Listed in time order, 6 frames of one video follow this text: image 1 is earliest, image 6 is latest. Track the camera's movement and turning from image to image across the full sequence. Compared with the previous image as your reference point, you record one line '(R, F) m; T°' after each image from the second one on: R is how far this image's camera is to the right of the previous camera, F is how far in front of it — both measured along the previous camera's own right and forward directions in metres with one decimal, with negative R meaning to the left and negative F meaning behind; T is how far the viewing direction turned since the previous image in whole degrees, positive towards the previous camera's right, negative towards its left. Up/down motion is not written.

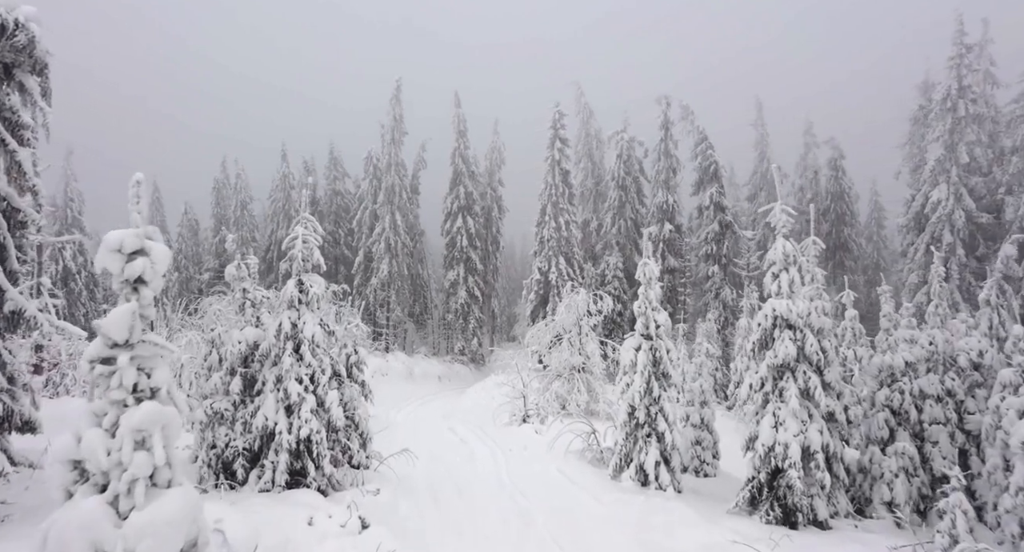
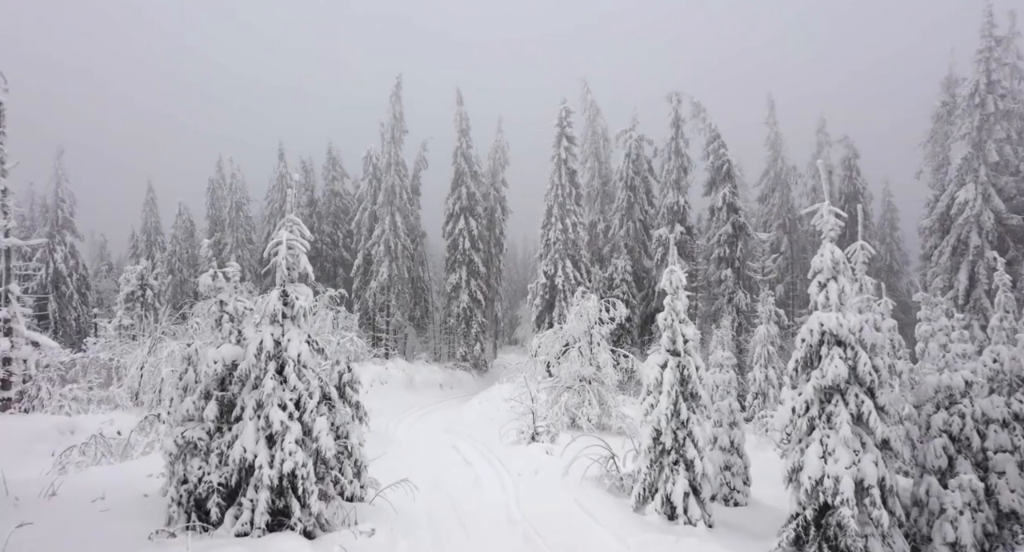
(-0.2, +1.3) m; 0°
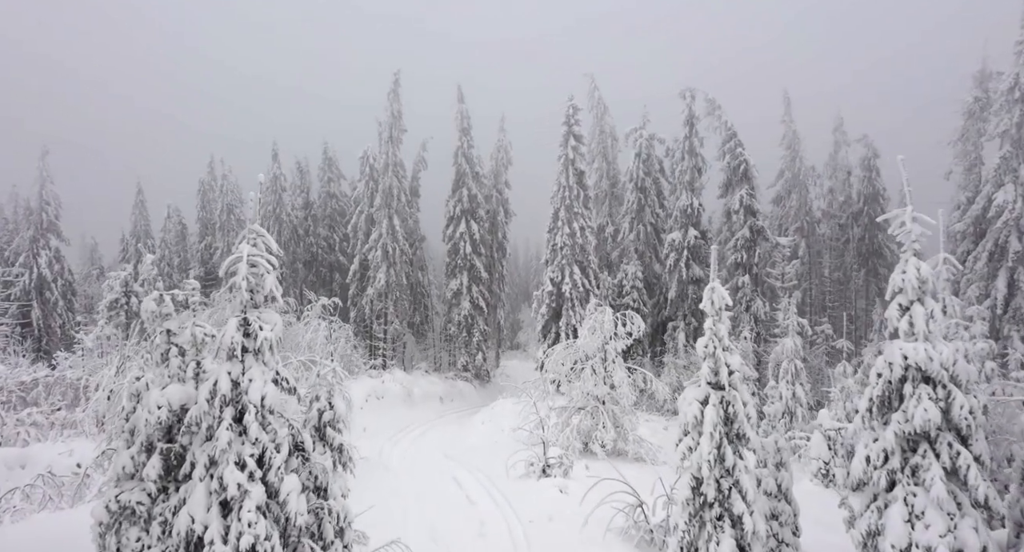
(-0.2, +1.8) m; 0°
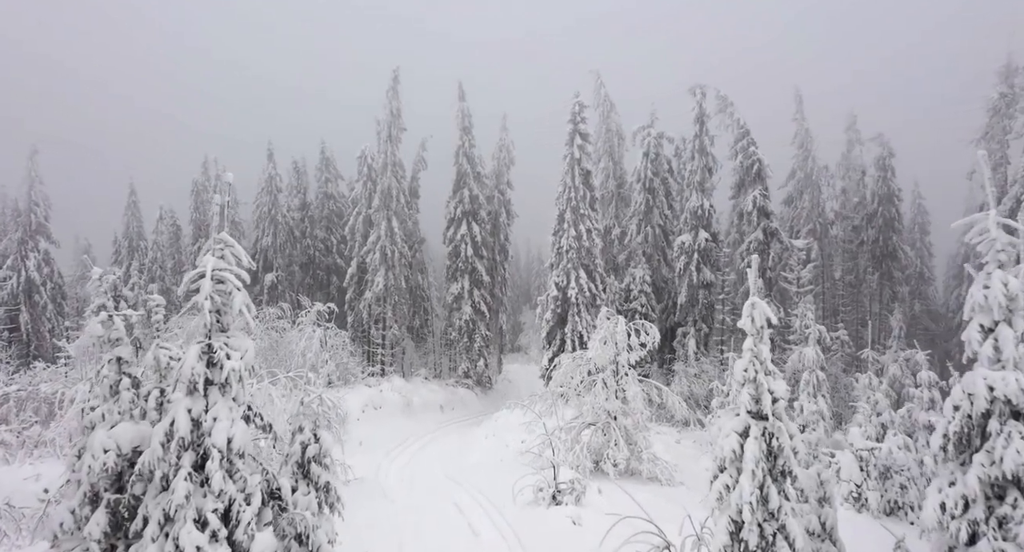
(-0.1, +1.2) m; 0°
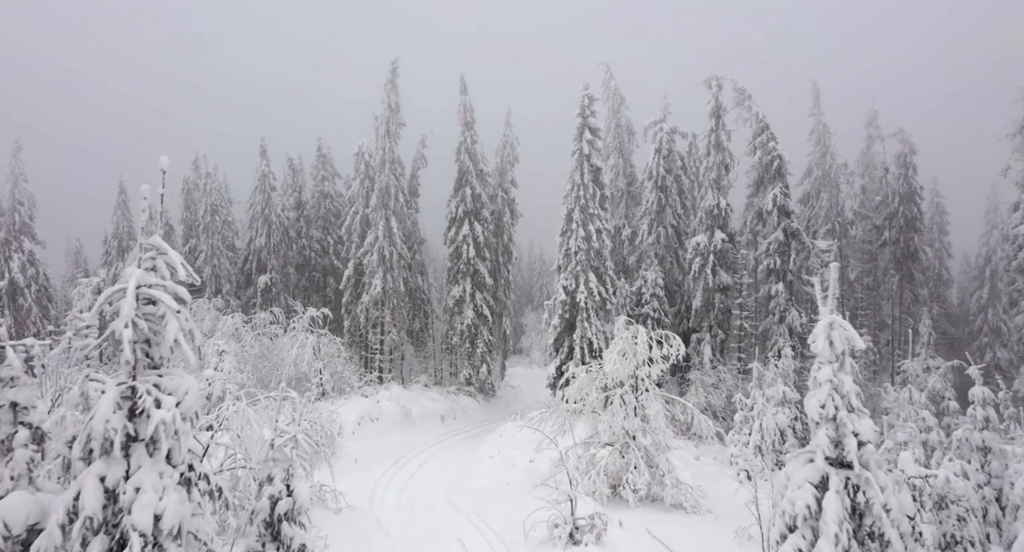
(-0.2, +1.6) m; 0°
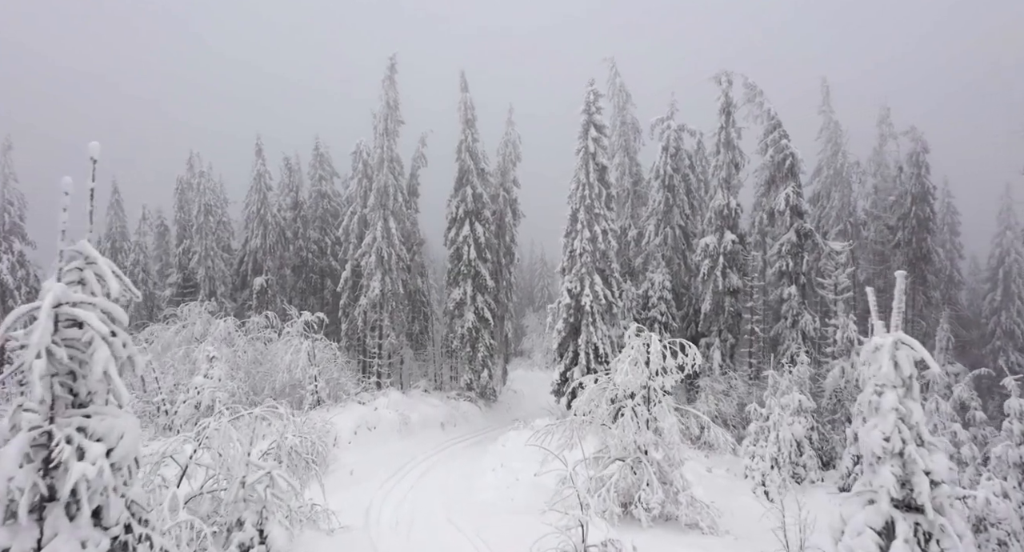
(-0.1, +1.0) m; 0°
